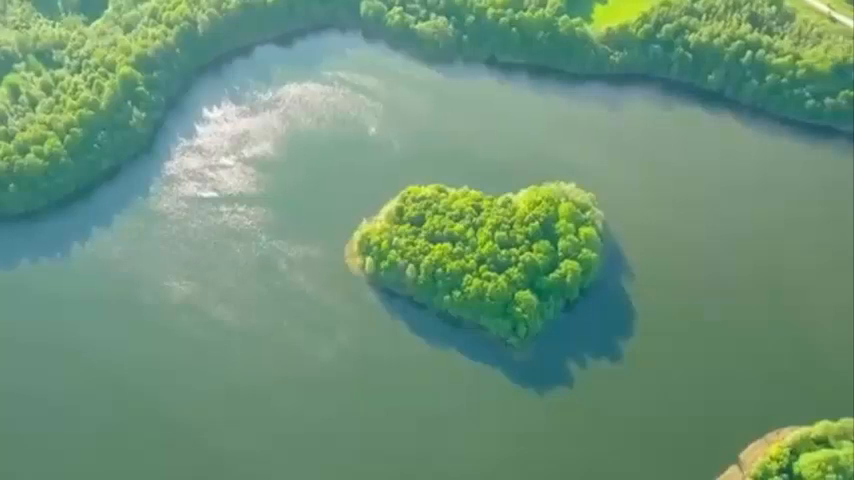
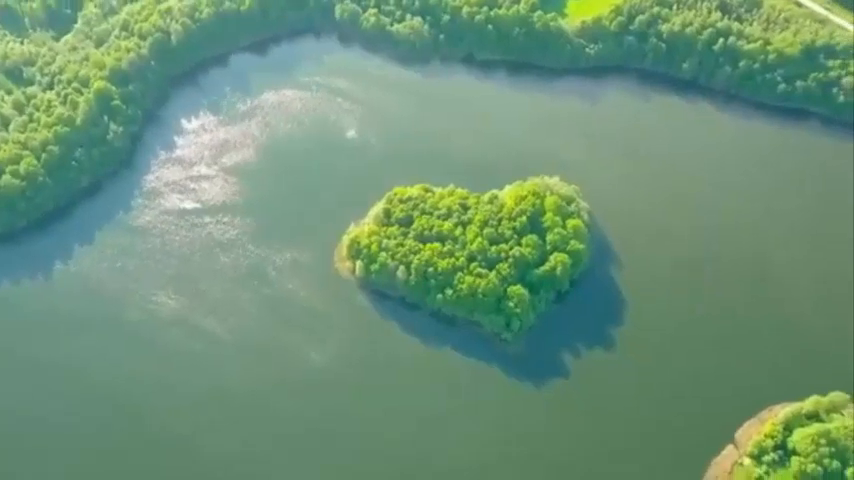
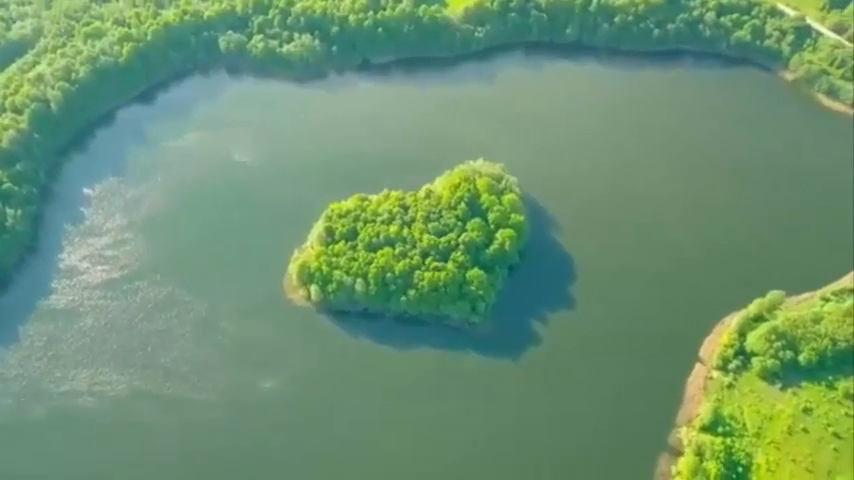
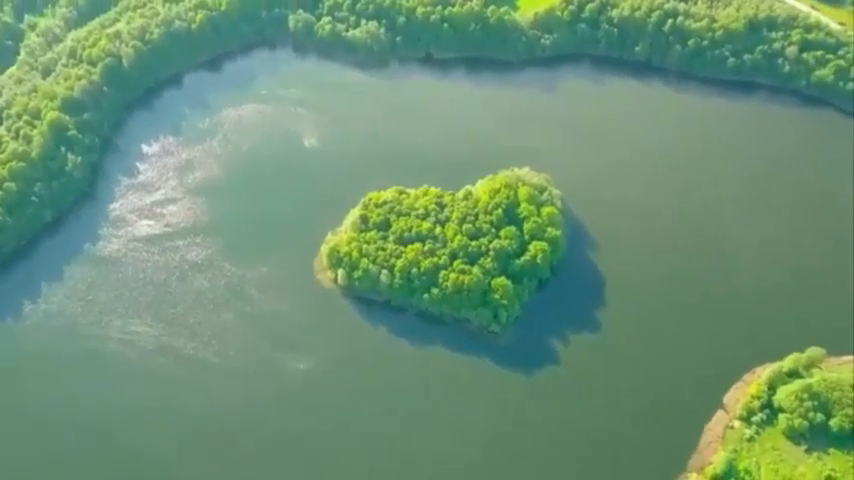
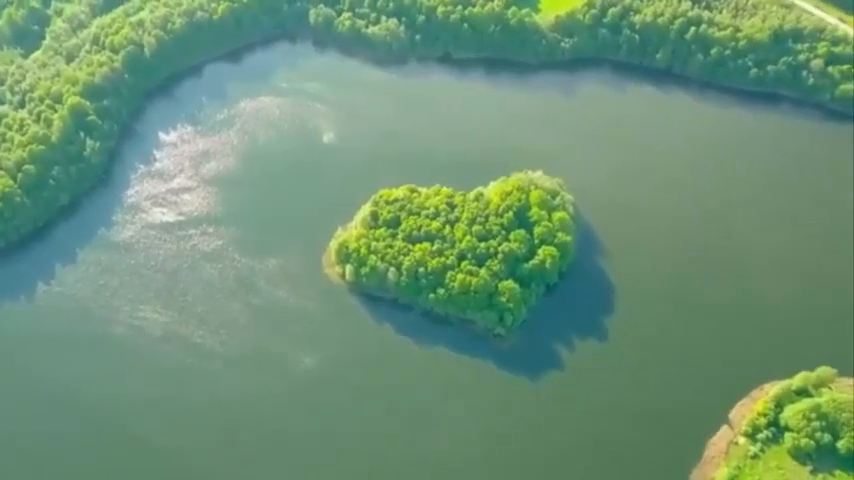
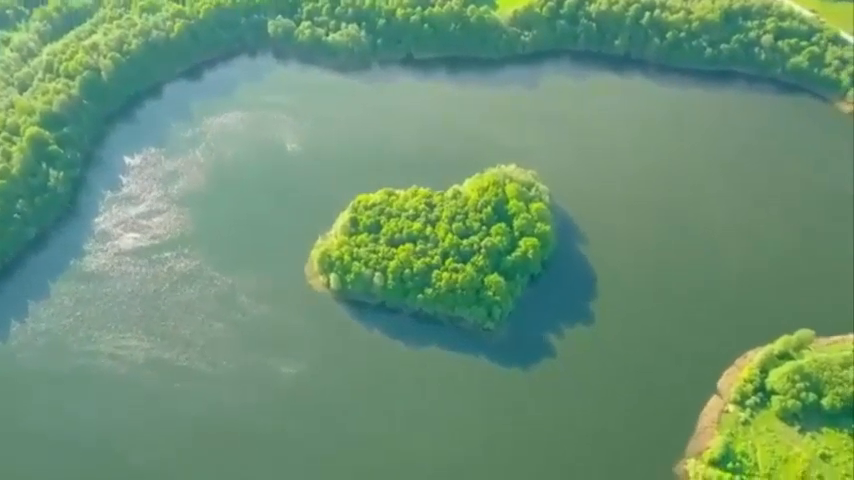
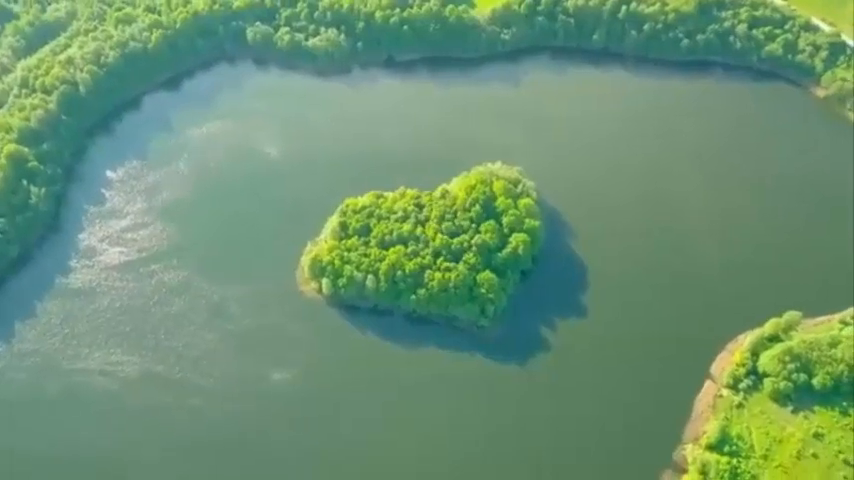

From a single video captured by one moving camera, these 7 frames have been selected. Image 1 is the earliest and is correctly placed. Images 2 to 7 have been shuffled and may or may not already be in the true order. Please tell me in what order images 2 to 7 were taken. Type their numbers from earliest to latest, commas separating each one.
2, 5, 4, 6, 7, 3
